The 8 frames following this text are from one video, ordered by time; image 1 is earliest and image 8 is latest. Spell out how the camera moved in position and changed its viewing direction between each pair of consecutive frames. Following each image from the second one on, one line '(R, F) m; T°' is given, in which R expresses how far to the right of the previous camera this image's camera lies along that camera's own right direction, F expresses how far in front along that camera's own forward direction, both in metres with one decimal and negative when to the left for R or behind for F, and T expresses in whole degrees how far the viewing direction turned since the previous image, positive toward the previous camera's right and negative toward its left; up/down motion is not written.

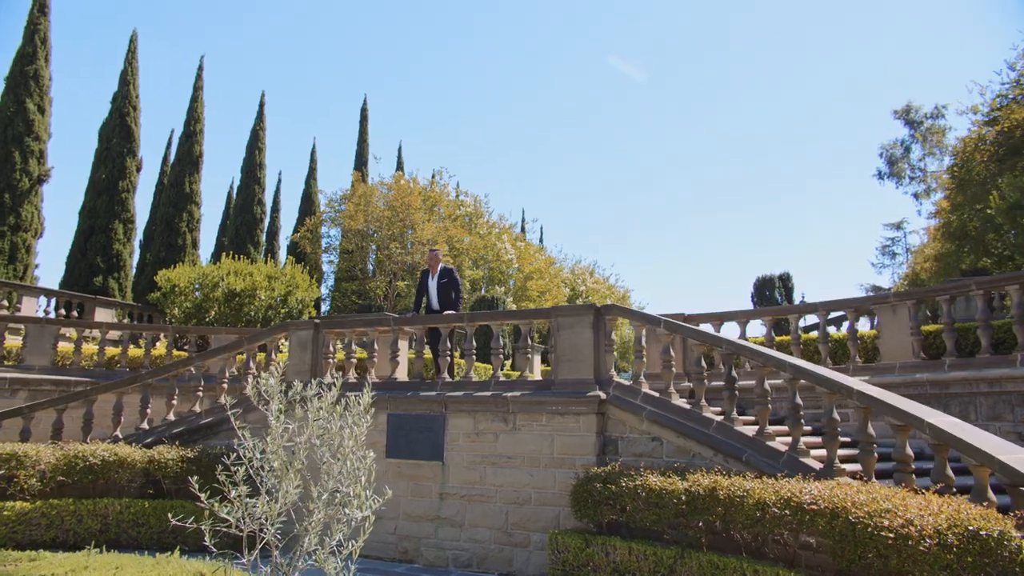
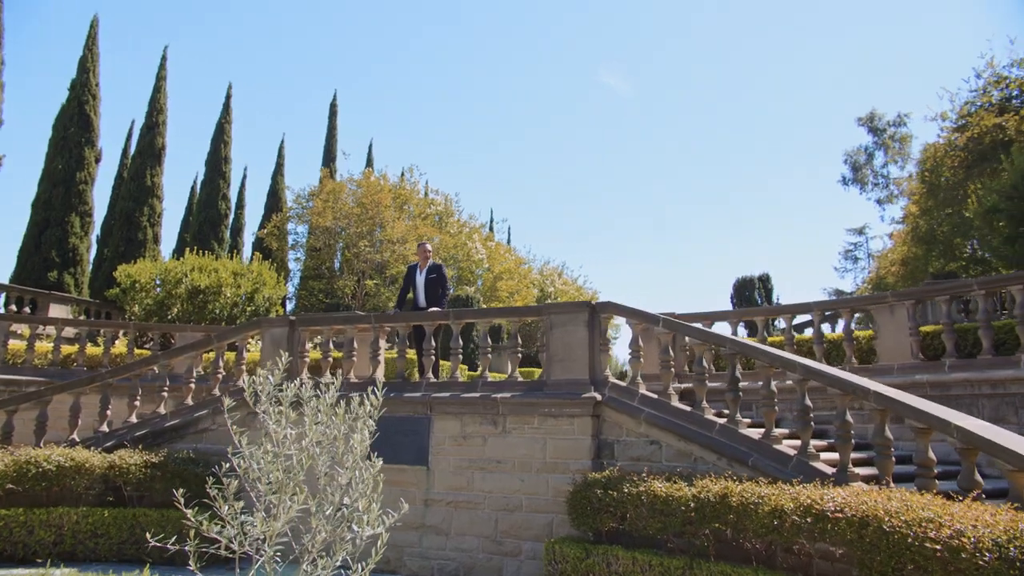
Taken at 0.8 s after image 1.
(-0.3, +0.4) m; +3°
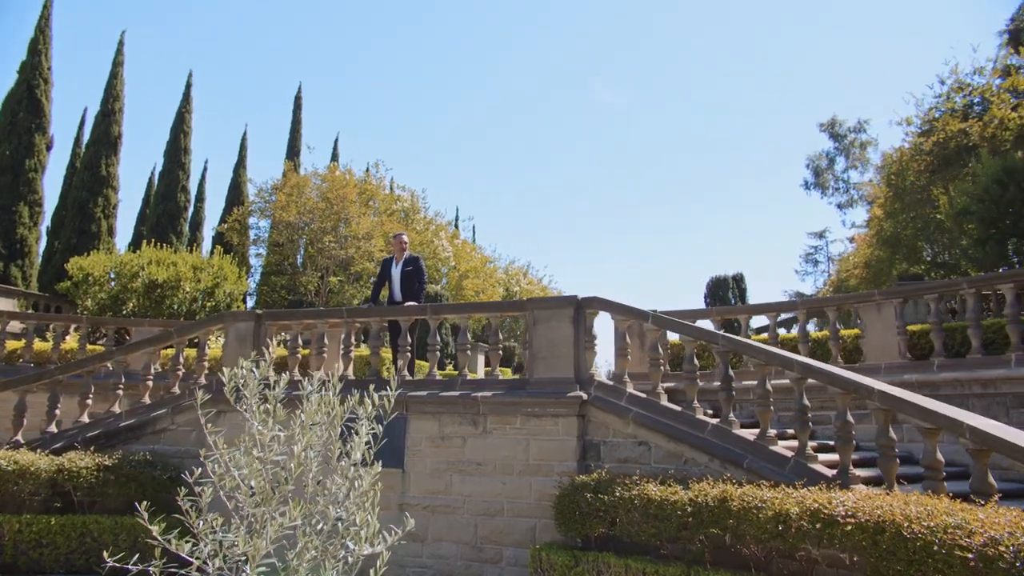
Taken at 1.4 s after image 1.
(-0.2, +0.3) m; +3°
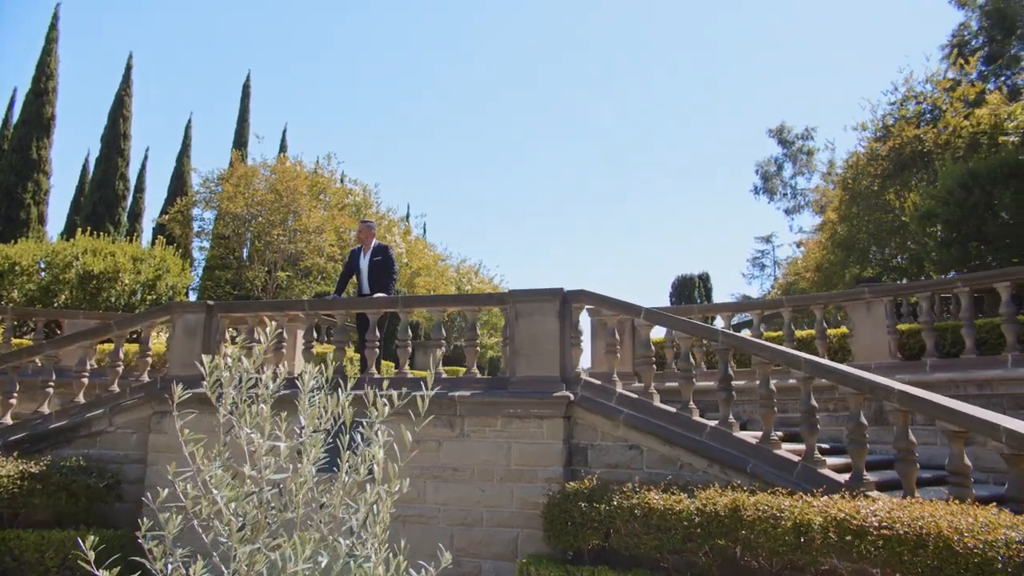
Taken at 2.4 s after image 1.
(-0.3, +0.5) m; +4°
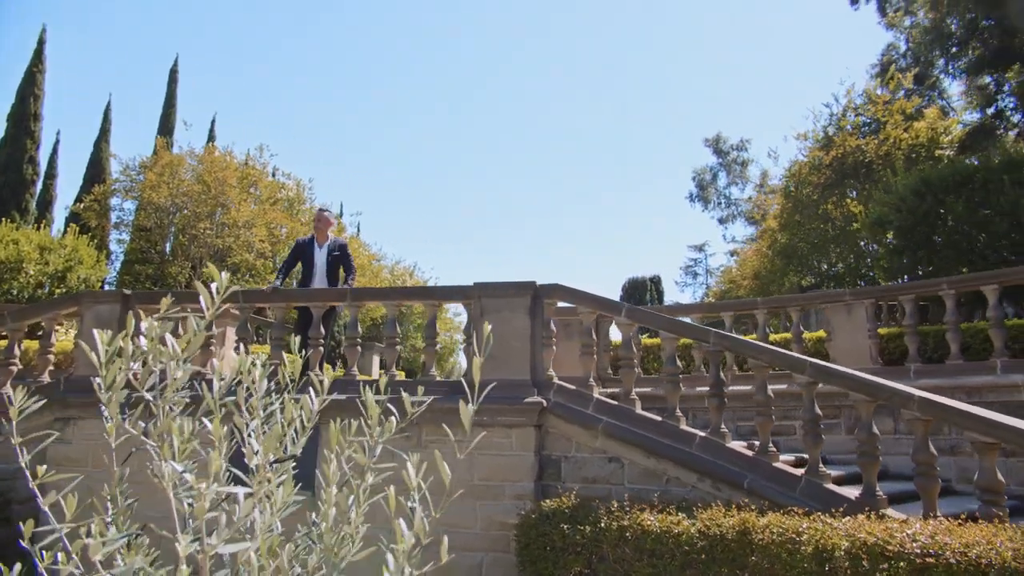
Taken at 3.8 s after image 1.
(-0.3, +0.7) m; +5°
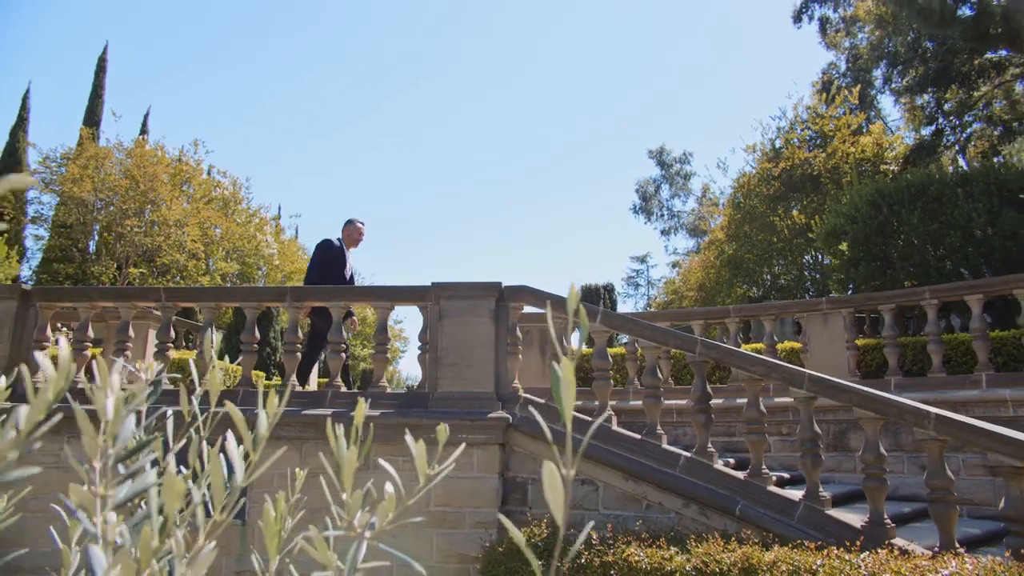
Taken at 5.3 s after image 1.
(-0.2, +0.6) m; +5°
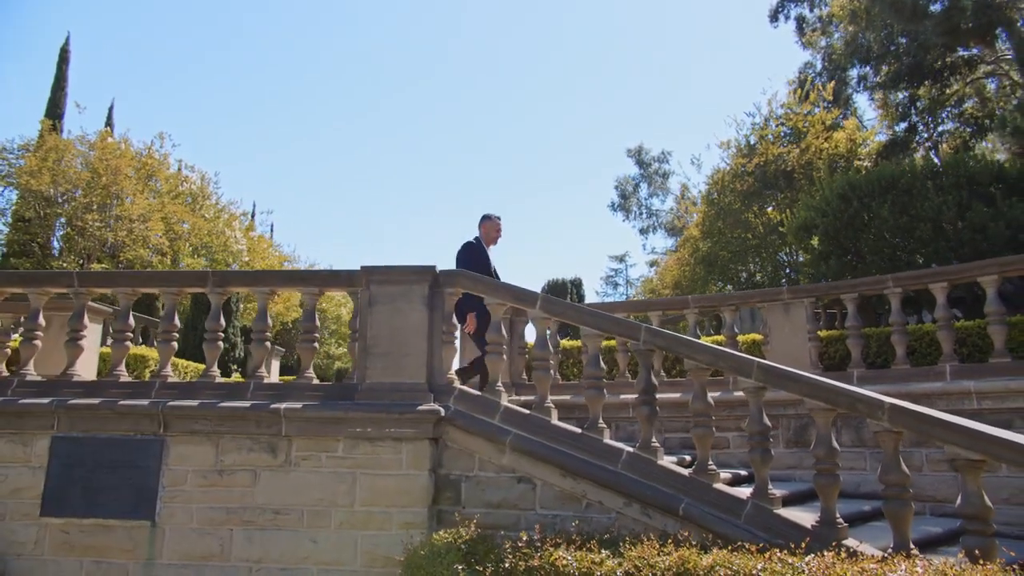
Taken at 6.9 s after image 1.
(+0.3, +0.4) m; +1°
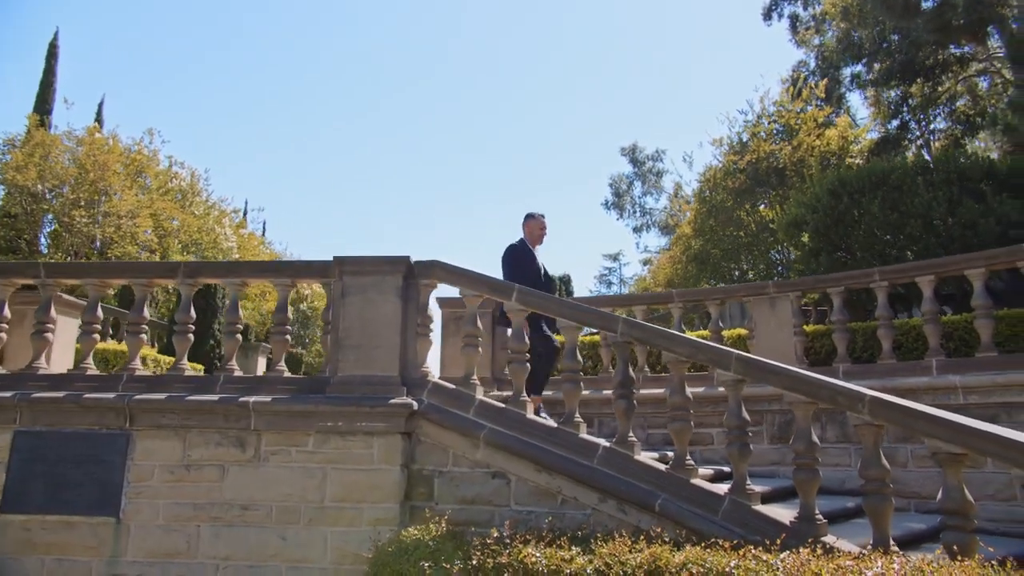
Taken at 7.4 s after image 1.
(+0.1, +0.1) m; 0°
